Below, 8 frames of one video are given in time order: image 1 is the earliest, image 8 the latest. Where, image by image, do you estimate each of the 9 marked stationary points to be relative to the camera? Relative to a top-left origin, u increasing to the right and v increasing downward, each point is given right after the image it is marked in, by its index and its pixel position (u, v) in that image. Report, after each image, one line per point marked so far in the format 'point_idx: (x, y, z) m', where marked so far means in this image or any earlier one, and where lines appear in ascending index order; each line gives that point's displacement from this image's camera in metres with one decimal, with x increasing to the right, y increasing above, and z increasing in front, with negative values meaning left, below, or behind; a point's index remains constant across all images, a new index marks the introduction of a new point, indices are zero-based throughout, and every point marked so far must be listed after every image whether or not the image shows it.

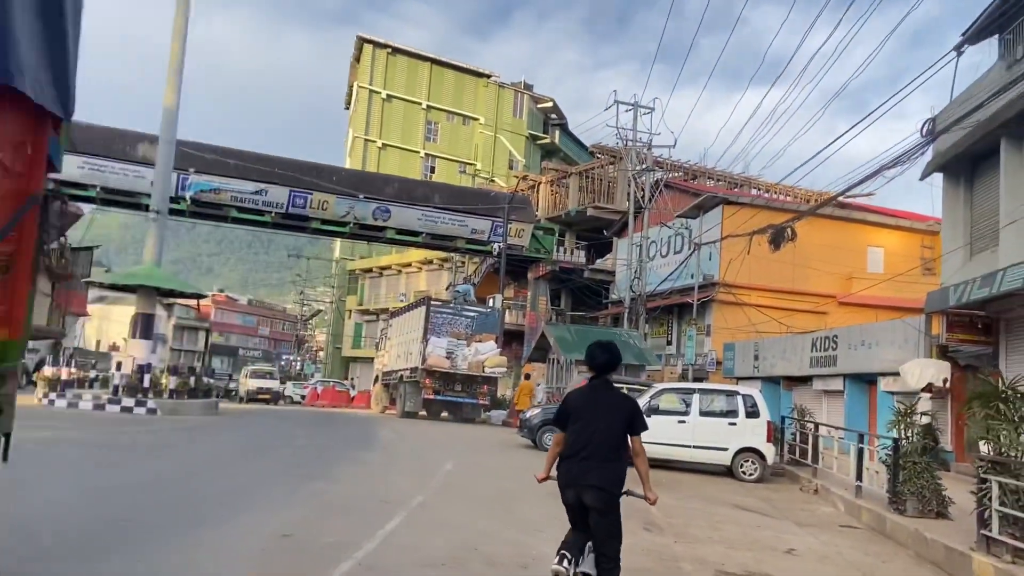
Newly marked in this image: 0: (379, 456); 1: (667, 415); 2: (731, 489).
0: (-2.4, -3.0, +14.7) m
1: (+3.1, -2.6, +16.6) m
2: (+4.0, -3.7, +15.1) m
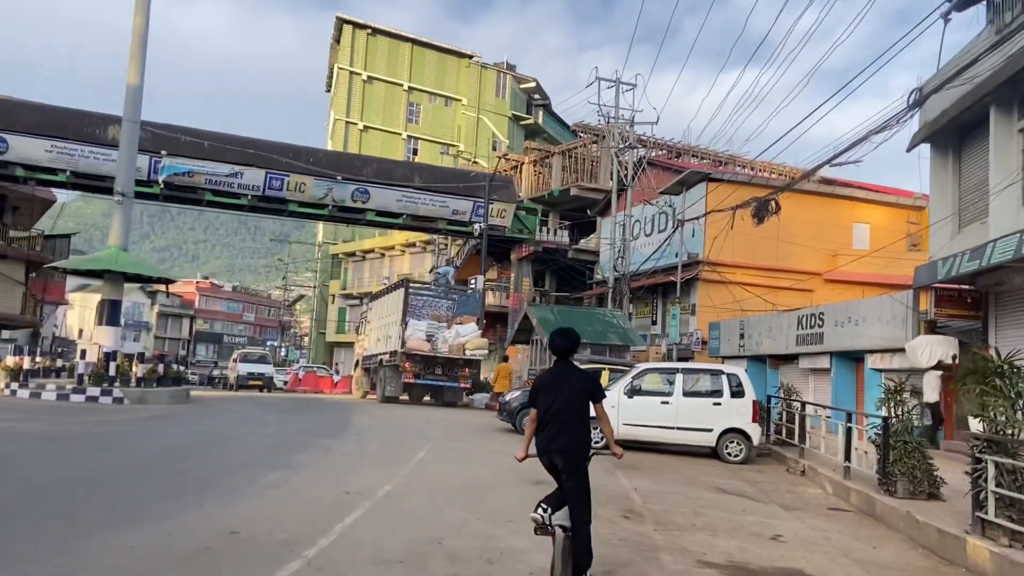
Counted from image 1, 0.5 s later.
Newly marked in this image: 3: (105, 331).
0: (-2.8, -2.7, +14.1) m
1: (+2.7, -2.1, +16.1) m
2: (+3.6, -3.3, +14.6) m
3: (-9.7, -1.0, +19.6) m
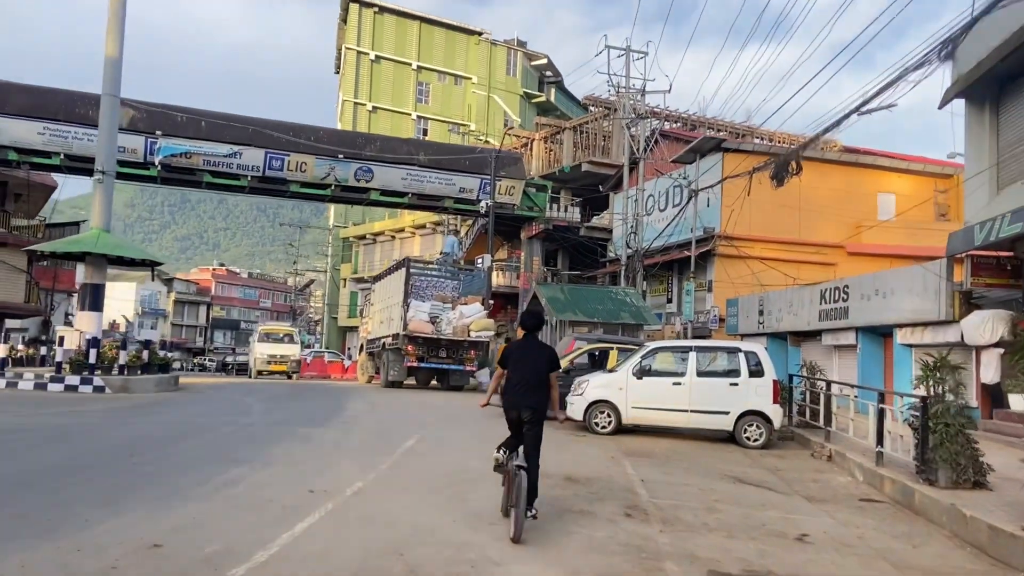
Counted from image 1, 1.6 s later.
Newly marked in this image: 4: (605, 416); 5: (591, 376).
0: (-2.8, -2.3, +13.1) m
1: (+2.7, -1.6, +14.9) m
2: (+3.6, -2.8, +13.4) m
3: (-9.6, -0.7, +18.6) m
4: (+1.7, -2.4, +15.0) m
5: (+1.5, -1.7, +15.3) m
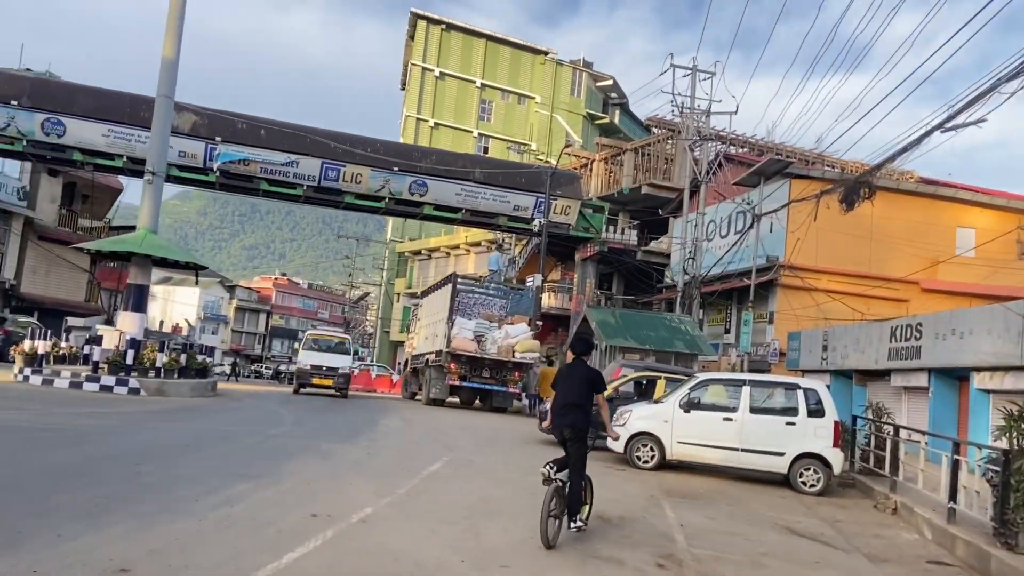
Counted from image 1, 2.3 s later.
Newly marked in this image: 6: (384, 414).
0: (-2.3, -2.5, +12.4) m
1: (+3.4, -2.1, +13.8) m
2: (+4.1, -3.3, +12.3) m
3: (-8.6, -0.7, +18.5) m
4: (+2.3, -2.8, +14.1) m
5: (+2.2, -2.1, +14.3) m
6: (-3.1, -3.0, +19.5) m
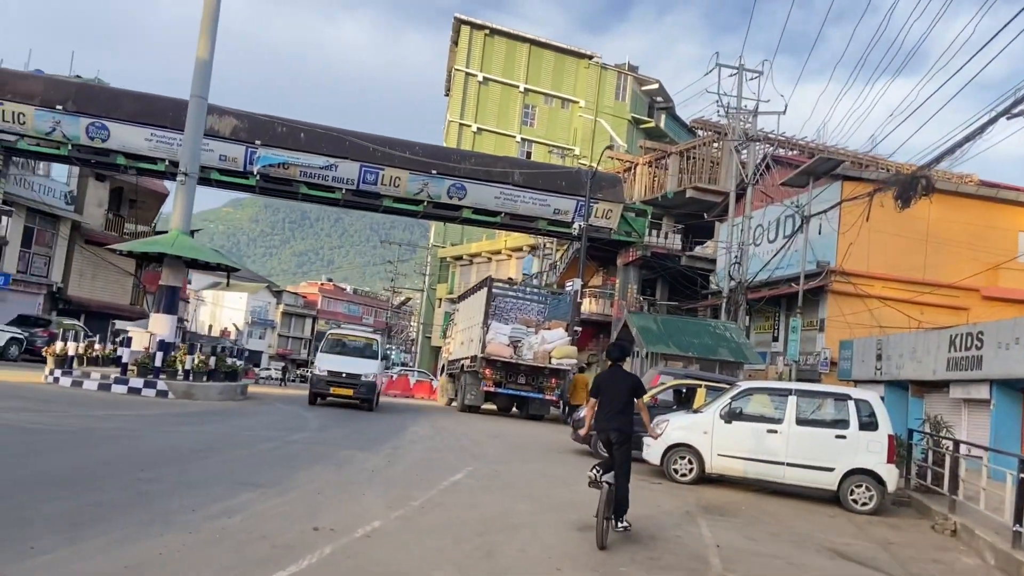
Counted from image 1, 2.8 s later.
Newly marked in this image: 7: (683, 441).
0: (-1.9, -2.5, +11.9) m
1: (+3.8, -2.1, +13.0) m
2: (+4.5, -3.3, +11.4) m
3: (-7.9, -0.7, +18.3) m
4: (+2.8, -2.8, +13.3) m
5: (+2.7, -2.1, +13.6) m
6: (-2.3, -3.1, +19.0) m
7: (+2.8, -2.5, +13.2) m
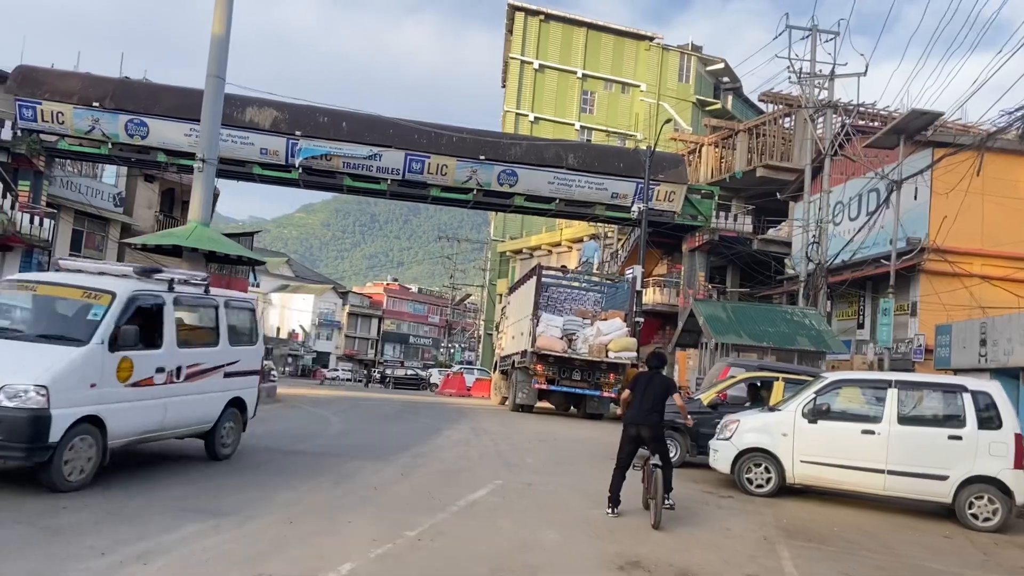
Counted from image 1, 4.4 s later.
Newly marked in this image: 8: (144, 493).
0: (-1.4, -2.2, +10.1) m
1: (+4.4, -1.7, +10.7) m
2: (+4.9, -2.9, +9.1) m
3: (-6.9, -0.6, +17.0) m
4: (+3.4, -2.5, +11.1) m
5: (+3.2, -1.8, +11.4) m
6: (-1.2, -2.8, +17.2) m
7: (+3.3, -2.1, +11.0) m
8: (-3.4, -1.9, +7.6) m
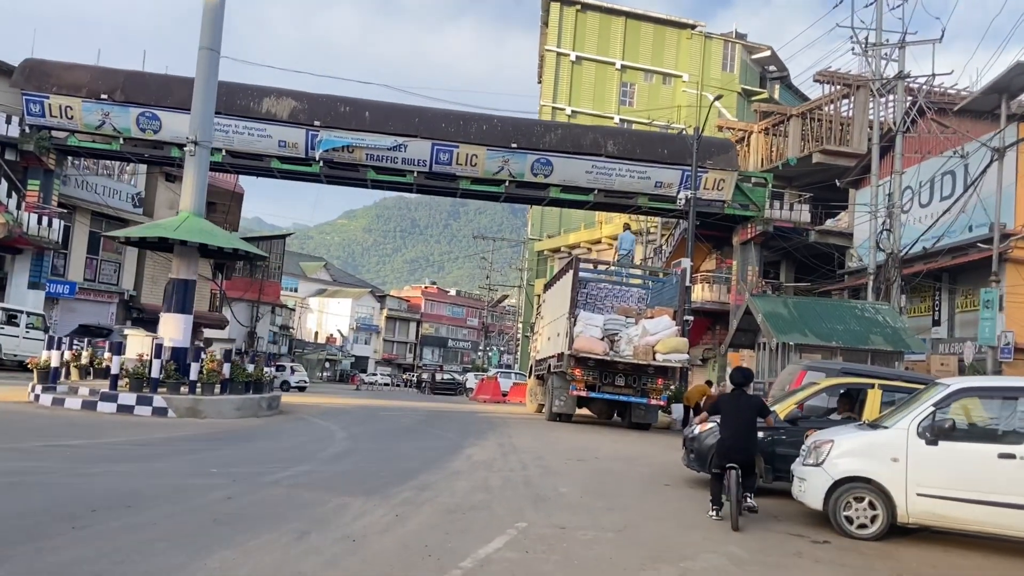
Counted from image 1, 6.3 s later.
0: (-1.2, -2.1, +7.9) m
1: (+4.7, -1.6, +8.2) m
2: (+5.1, -2.7, +6.5) m
3: (-6.3, -0.6, +15.0) m
4: (+3.7, -2.3, +8.6) m
5: (+3.6, -1.6, +8.9) m
6: (-0.5, -2.7, +15.0) m
7: (+3.6, -1.9, +8.6) m
8: (-3.3, -1.8, +5.5) m
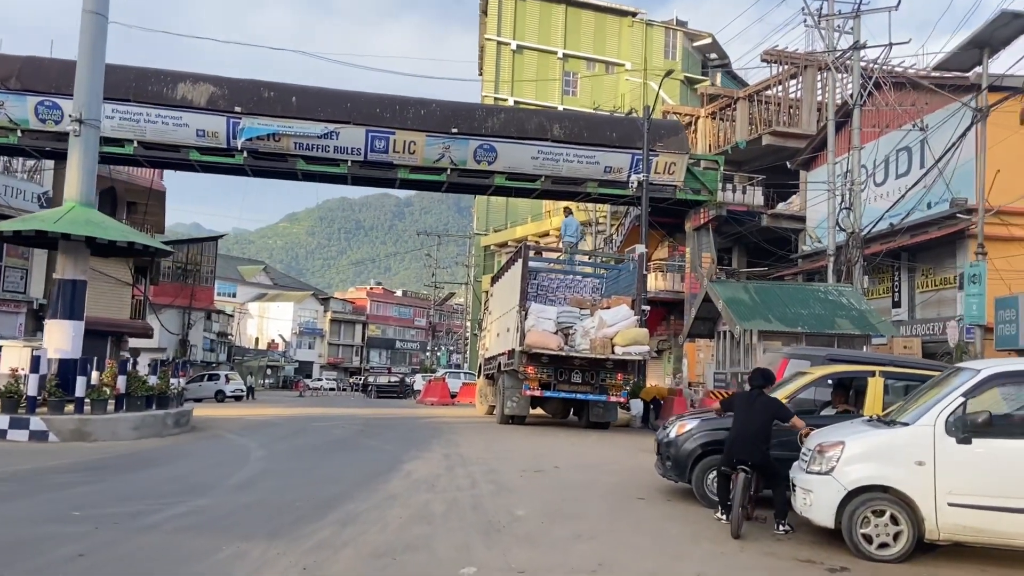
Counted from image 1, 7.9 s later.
0: (-1.6, -2.0, +6.1) m
1: (+4.2, -1.2, +6.8) m
2: (+4.8, -2.4, +5.1) m
3: (-7.2, -0.6, +12.9) m
4: (+3.2, -2.0, +7.2) m
5: (+3.0, -1.3, +7.4) m
6: (-1.4, -2.6, +13.2) m
7: (+3.1, -1.7, +7.1) m
8: (-3.5, -1.8, +3.6) m
